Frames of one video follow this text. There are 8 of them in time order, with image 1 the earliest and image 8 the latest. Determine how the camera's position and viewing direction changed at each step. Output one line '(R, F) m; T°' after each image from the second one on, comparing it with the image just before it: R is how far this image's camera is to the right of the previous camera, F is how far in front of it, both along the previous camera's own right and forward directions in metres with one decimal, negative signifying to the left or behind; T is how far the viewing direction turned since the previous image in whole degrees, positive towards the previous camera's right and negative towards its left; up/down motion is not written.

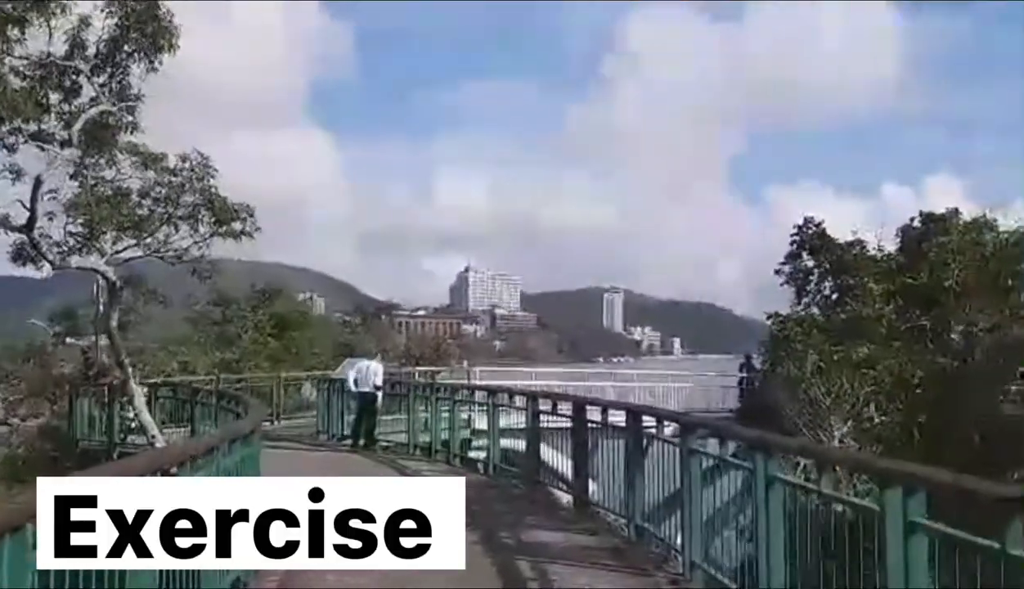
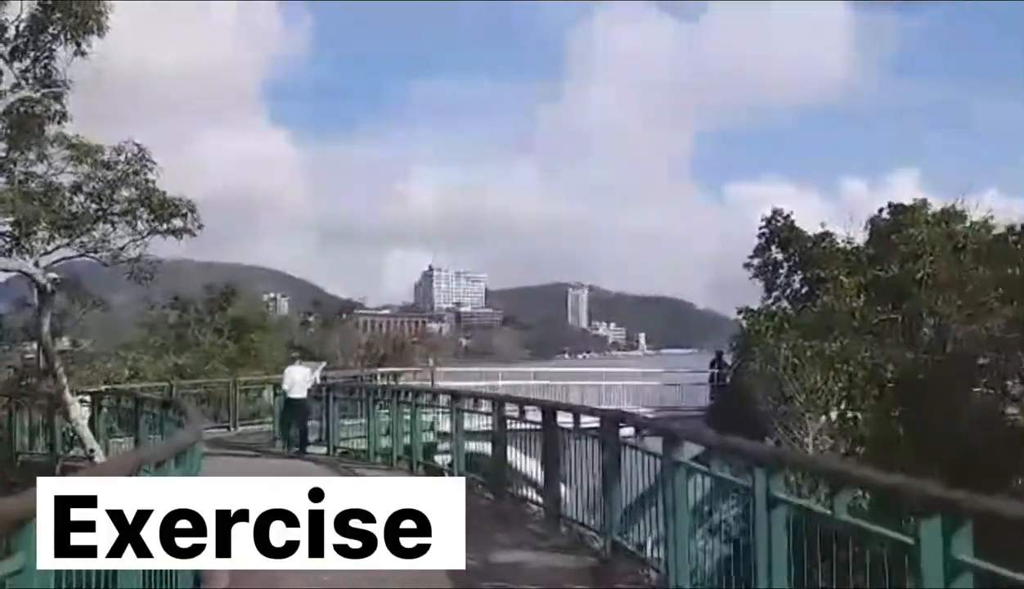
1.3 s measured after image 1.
(0.0, +0.8) m; +2°
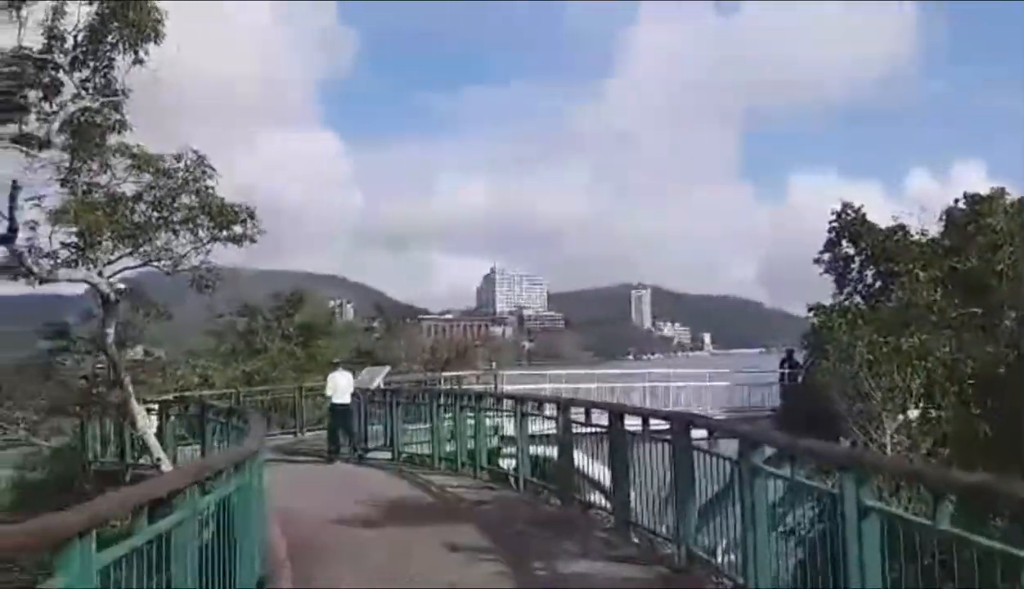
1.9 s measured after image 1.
(0.0, +0.3) m; -4°
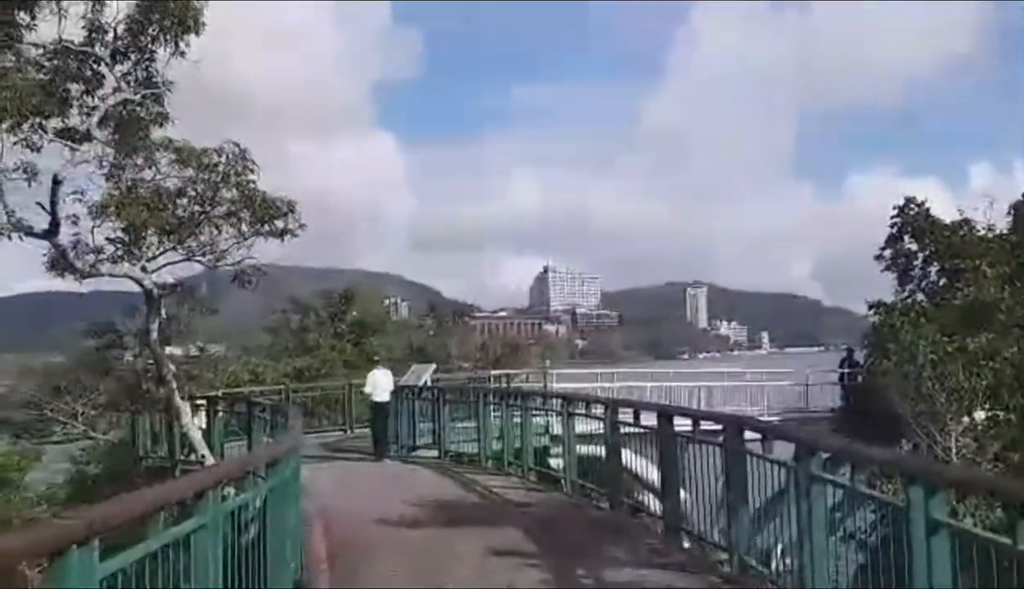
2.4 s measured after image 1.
(+0.1, +0.3) m; -3°
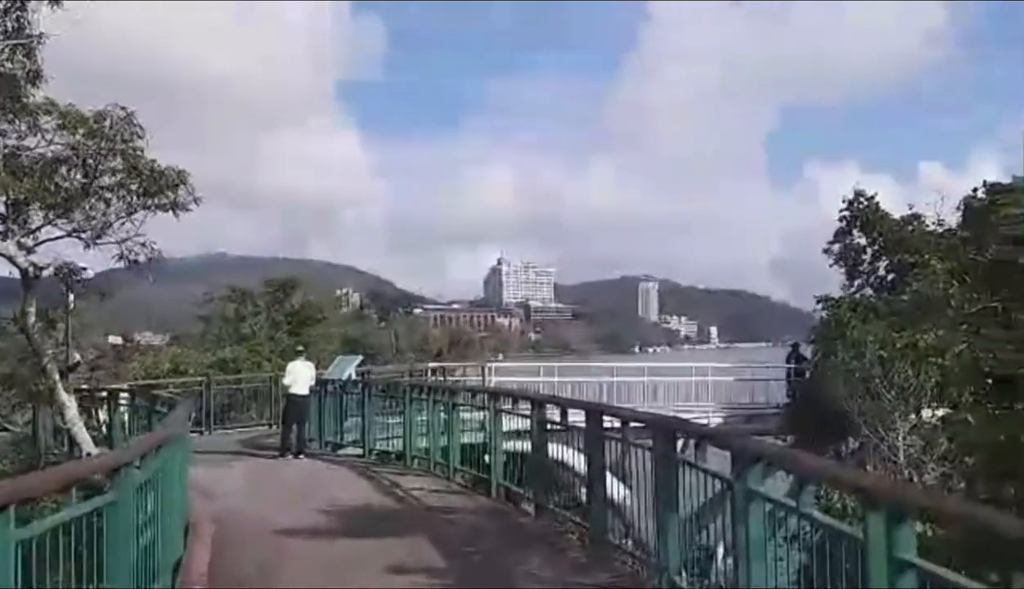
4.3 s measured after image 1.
(+0.4, +1.0) m; +3°
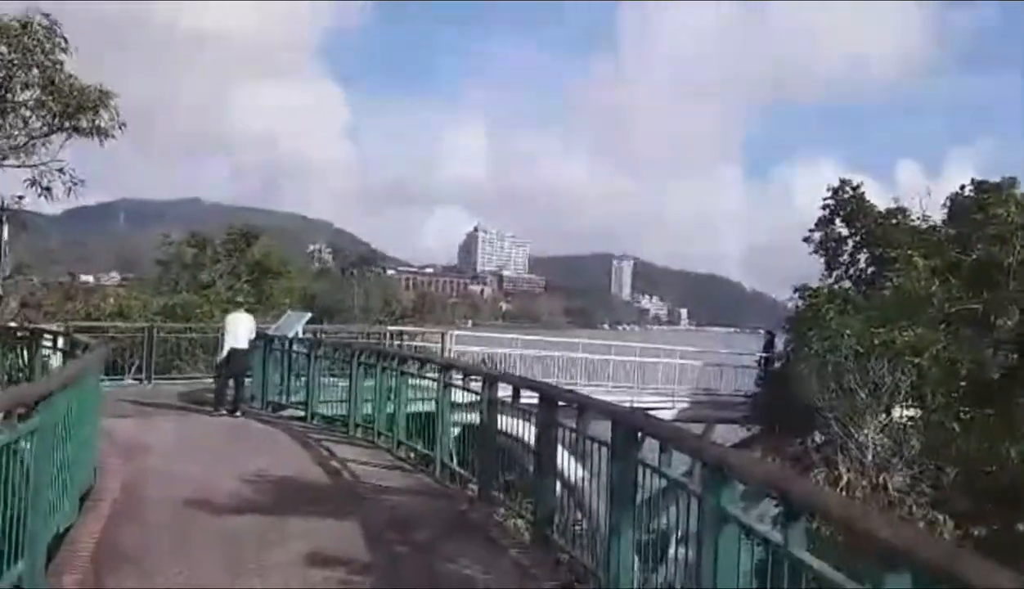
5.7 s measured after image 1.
(+0.2, +1.0) m; +2°
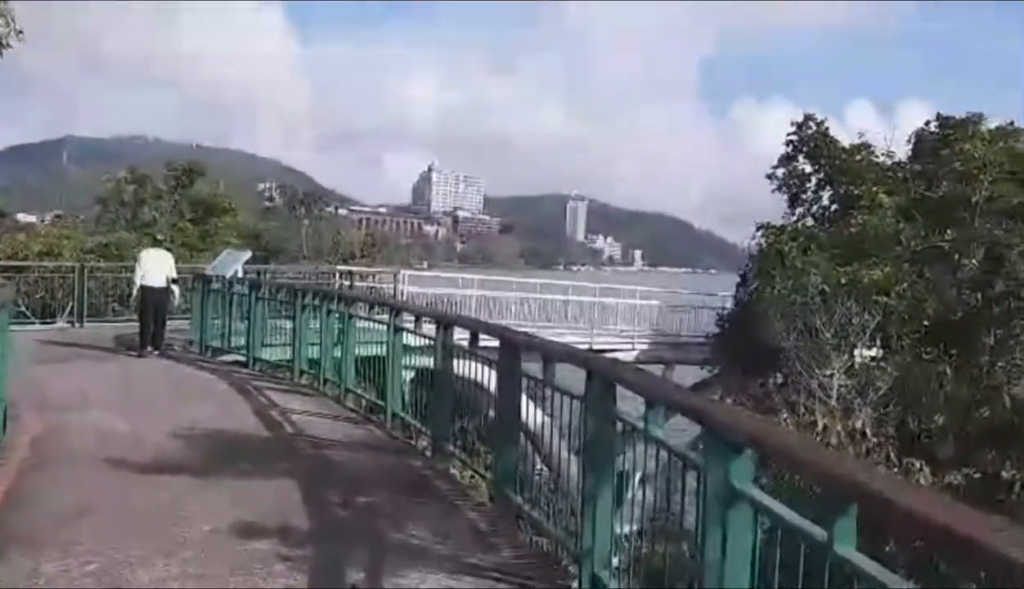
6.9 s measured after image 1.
(0.0, +0.9) m; +3°
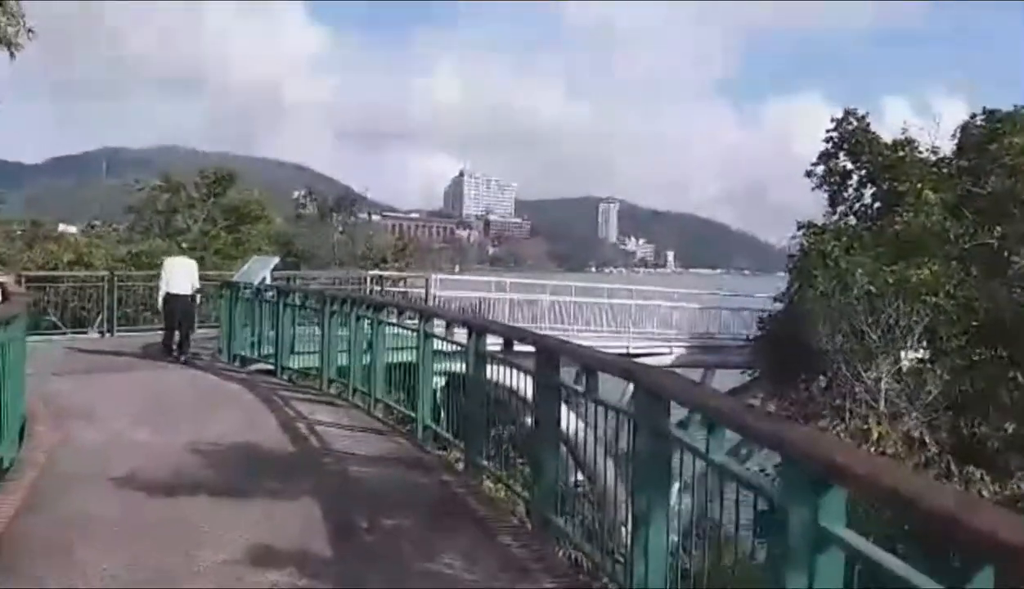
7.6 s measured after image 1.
(0.0, +0.5) m; -2°
